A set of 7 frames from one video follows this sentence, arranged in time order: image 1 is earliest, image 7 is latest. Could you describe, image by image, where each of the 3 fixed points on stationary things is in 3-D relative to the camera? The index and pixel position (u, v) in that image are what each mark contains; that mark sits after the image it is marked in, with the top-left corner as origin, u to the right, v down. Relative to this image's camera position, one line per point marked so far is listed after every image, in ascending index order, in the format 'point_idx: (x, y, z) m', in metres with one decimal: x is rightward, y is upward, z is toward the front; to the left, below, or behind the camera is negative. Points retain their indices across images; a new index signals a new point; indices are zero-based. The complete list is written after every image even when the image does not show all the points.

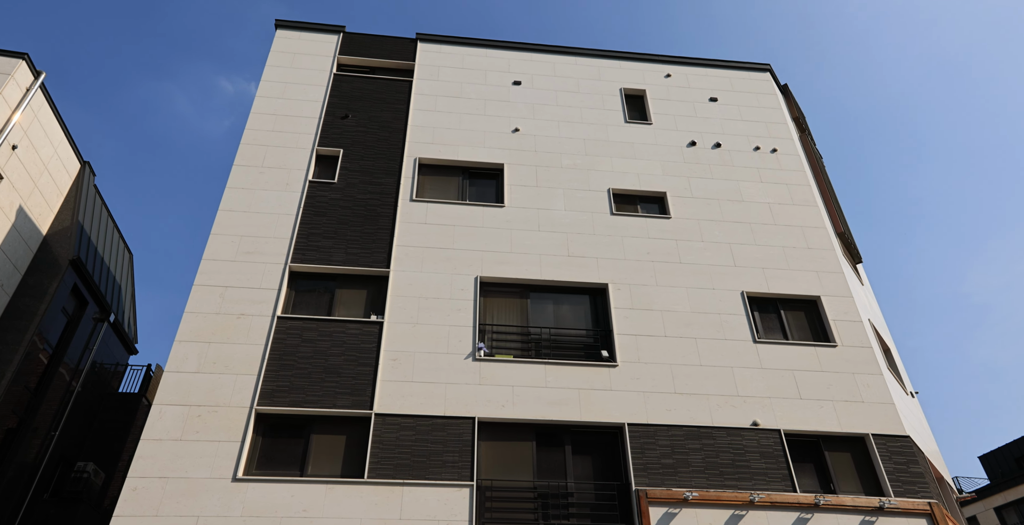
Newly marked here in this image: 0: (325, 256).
0: (-4.3, +0.2, +15.7) m
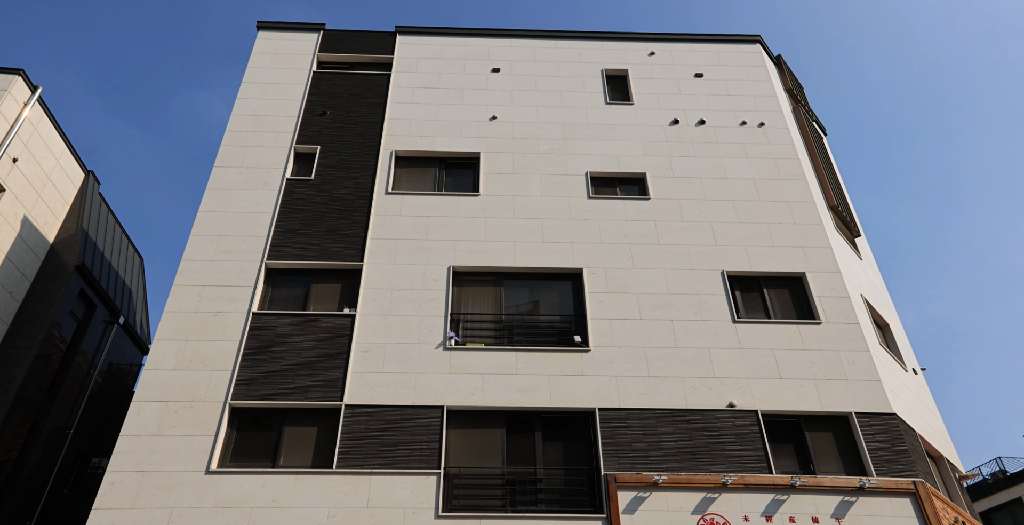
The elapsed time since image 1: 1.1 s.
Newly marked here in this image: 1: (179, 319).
0: (-4.9, +0.2, +15.9) m
1: (-7.1, -1.2, +14.6) m
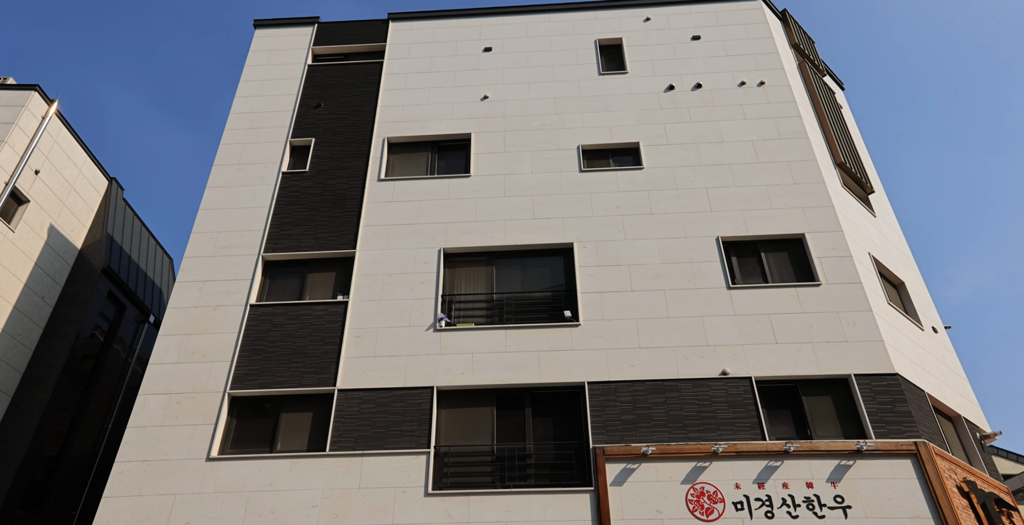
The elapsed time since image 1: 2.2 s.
0: (-5.1, +0.5, +16.2) m
1: (-7.3, -1.2, +15.1) m
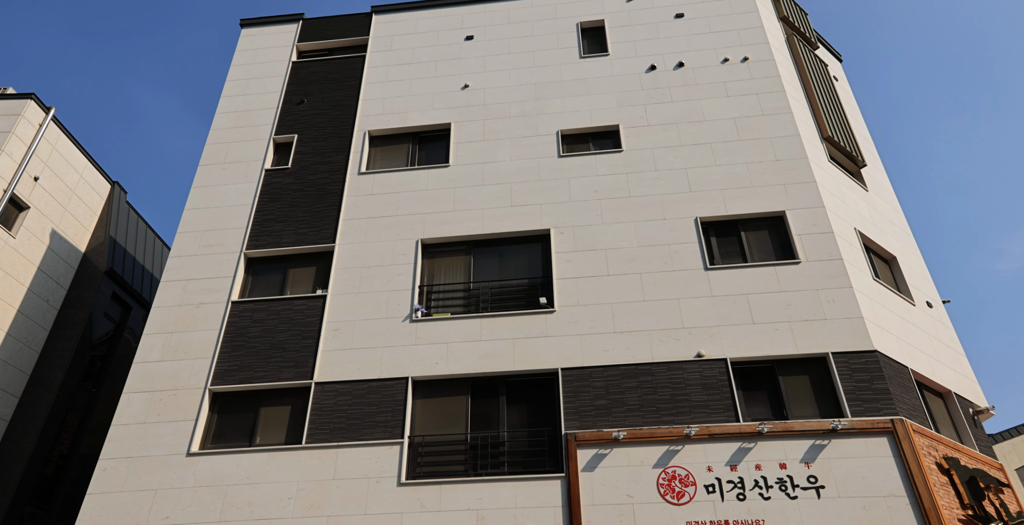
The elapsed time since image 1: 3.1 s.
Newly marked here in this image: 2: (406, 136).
0: (-5.6, +0.6, +16.4) m
1: (-7.8, -1.1, +15.4) m
2: (-2.8, +3.4, +18.2) m
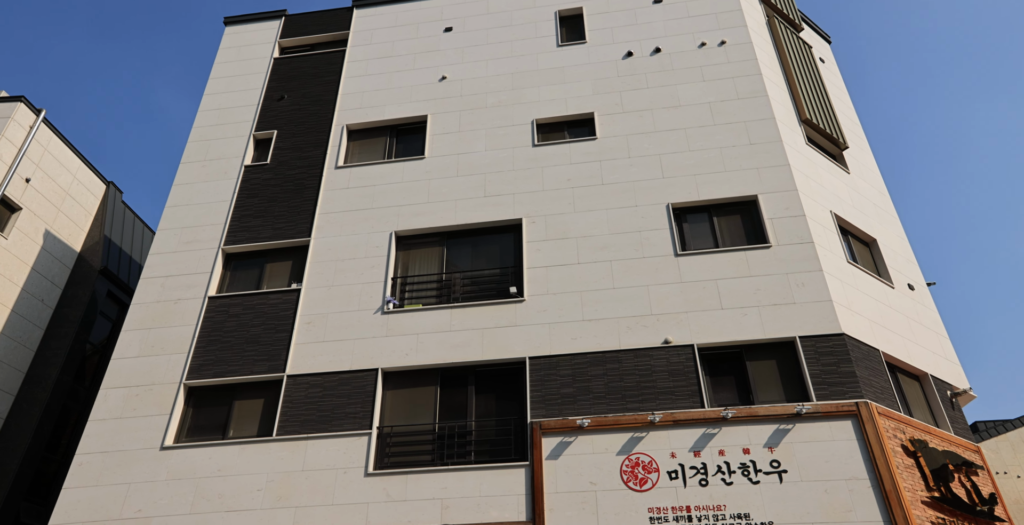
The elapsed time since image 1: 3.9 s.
0: (-6.2, +0.7, +16.6) m
1: (-8.4, -1.1, +15.7) m
2: (-3.4, +3.5, +18.2) m
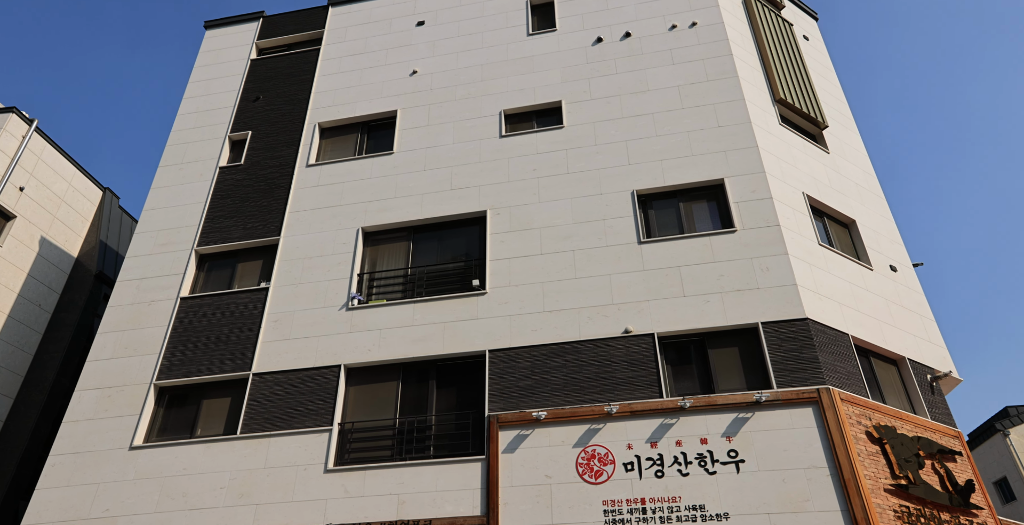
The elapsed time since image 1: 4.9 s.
0: (-7.0, +0.7, +16.7) m
1: (-9.1, -1.1, +15.9) m
2: (-4.2, +3.6, +18.2) m
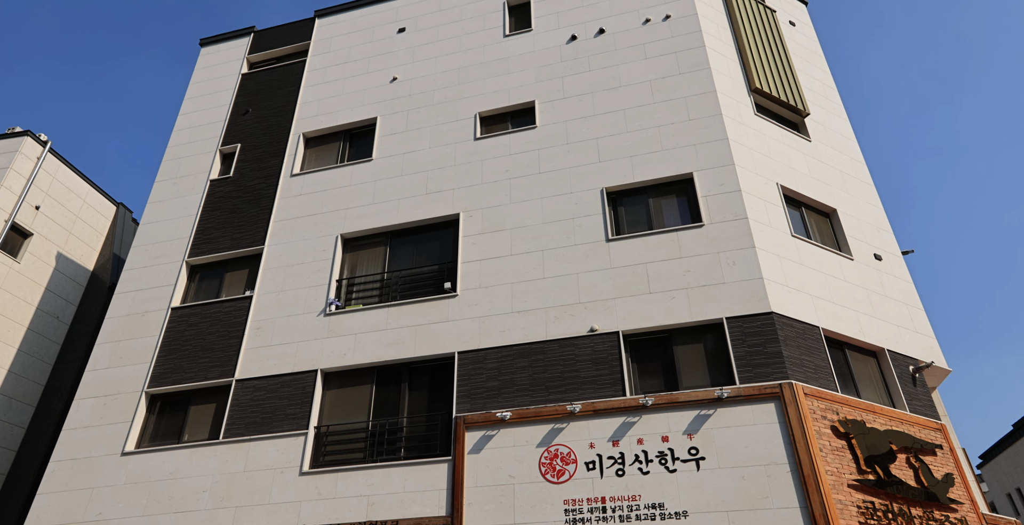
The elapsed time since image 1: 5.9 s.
0: (-7.4, +0.4, +17.2) m
1: (-9.6, -1.5, +16.6) m
2: (-4.7, +3.5, +18.5) m
